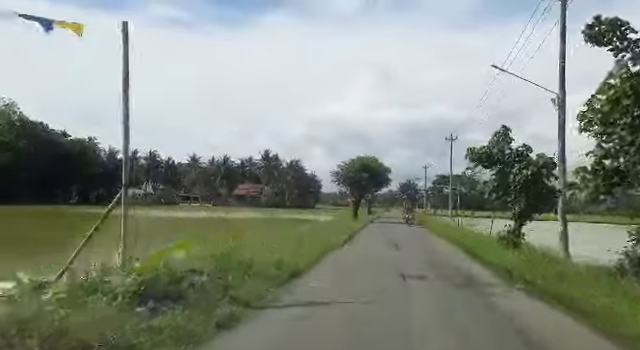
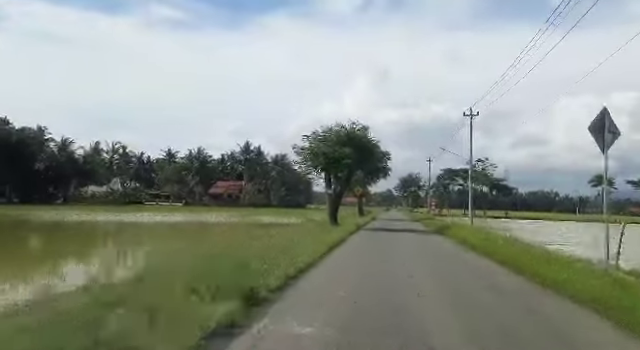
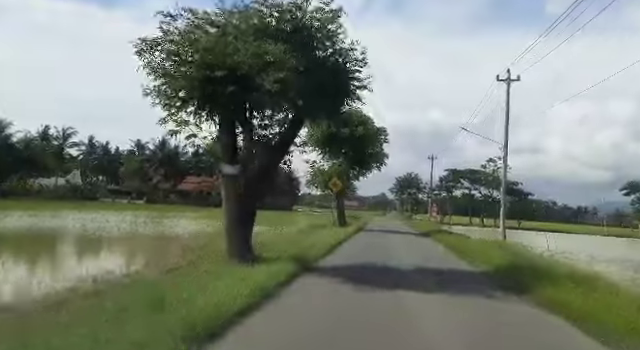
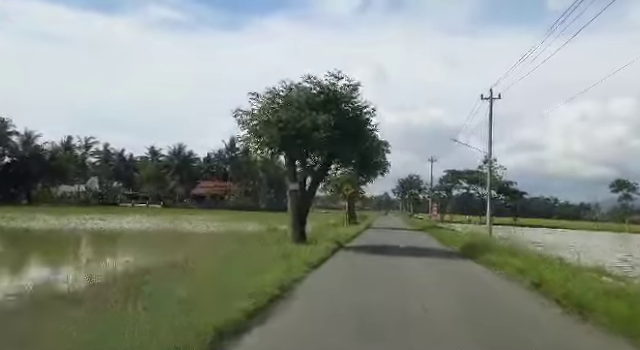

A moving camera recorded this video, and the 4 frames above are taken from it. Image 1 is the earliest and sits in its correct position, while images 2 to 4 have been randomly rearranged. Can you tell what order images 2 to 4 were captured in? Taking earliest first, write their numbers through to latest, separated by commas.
2, 4, 3
